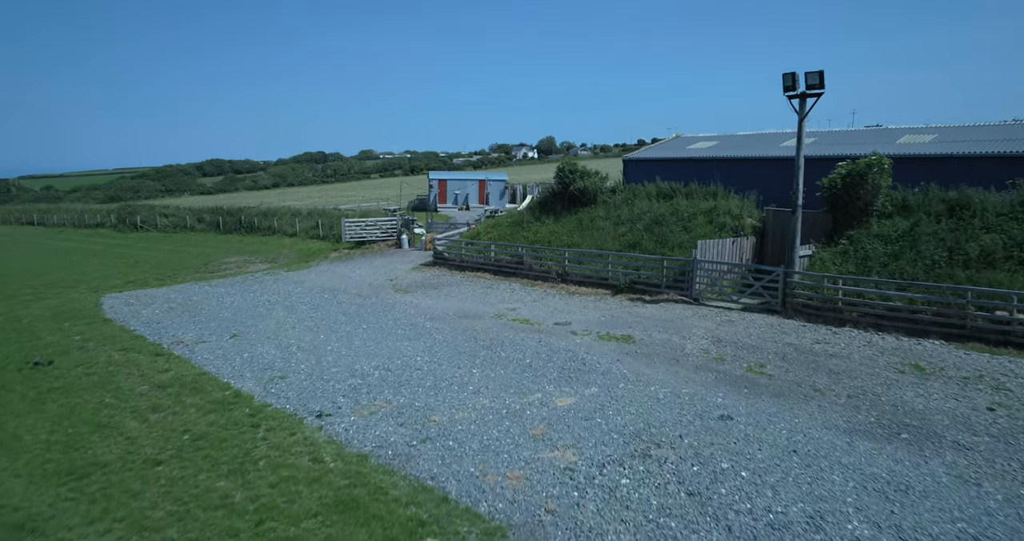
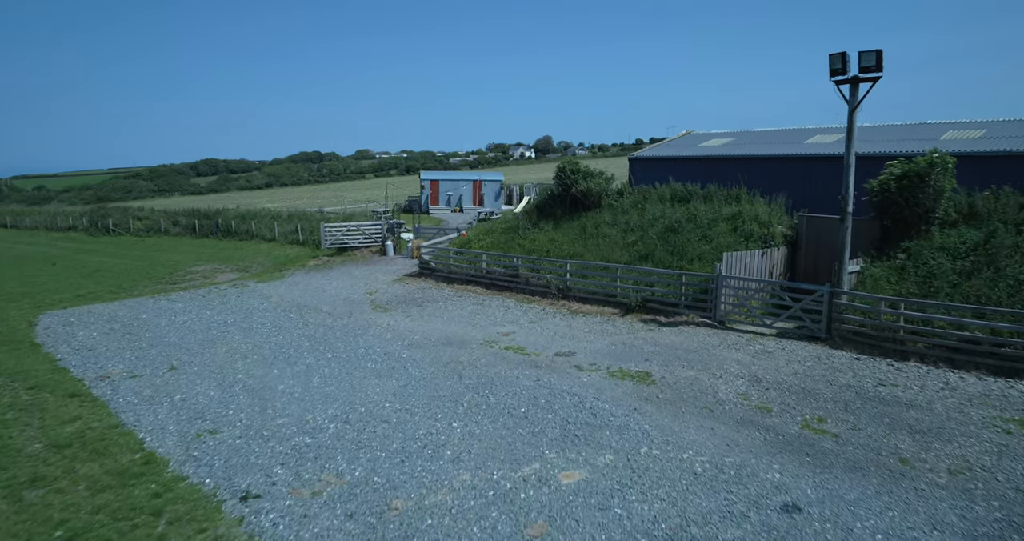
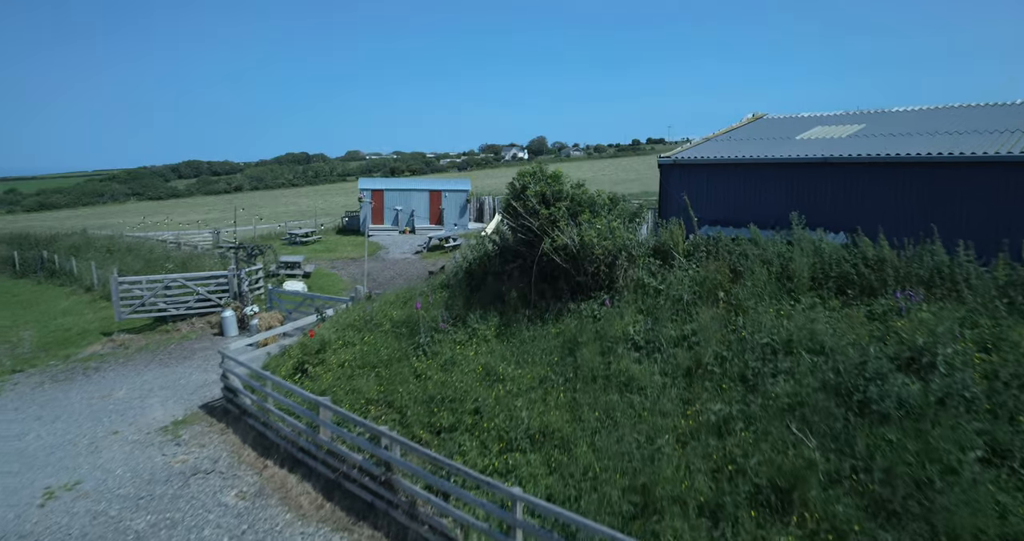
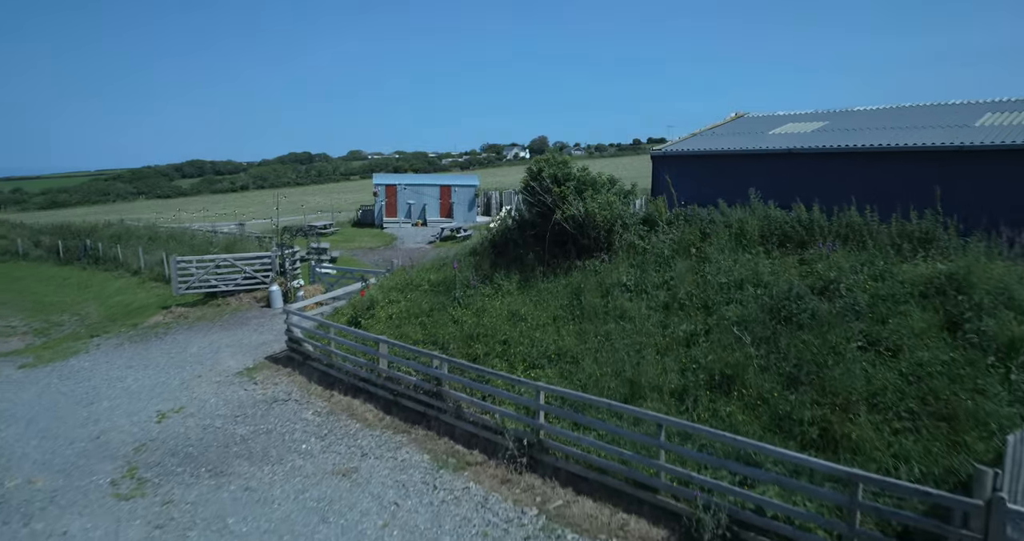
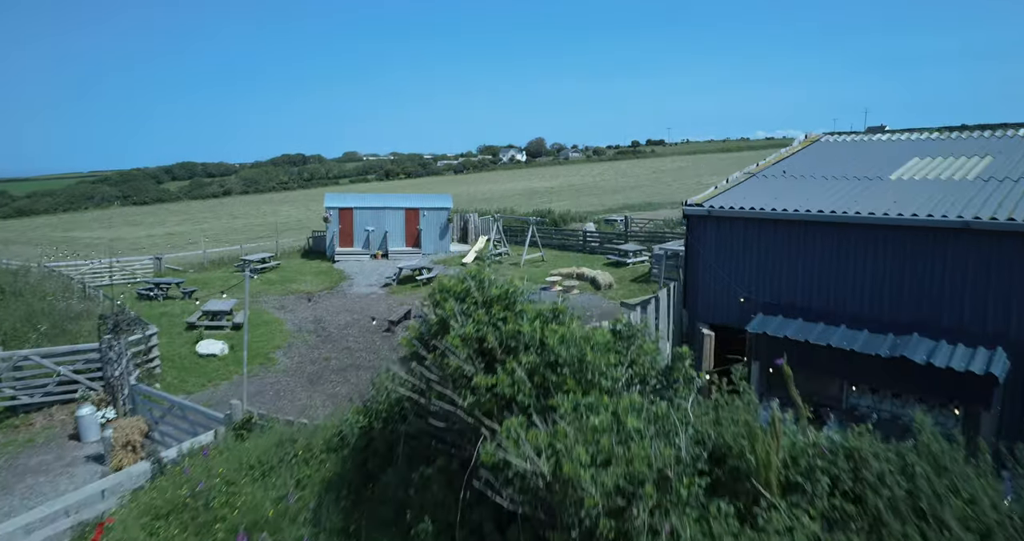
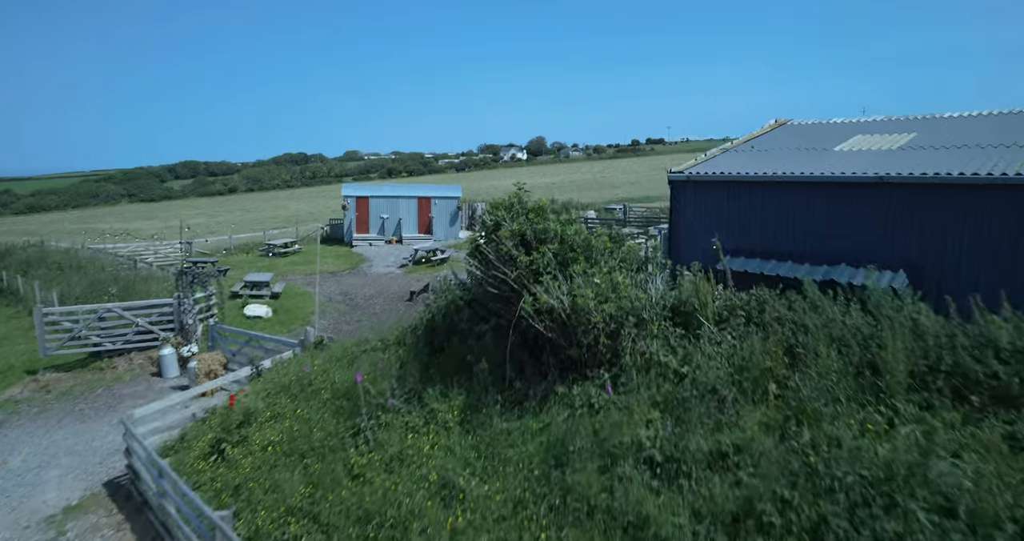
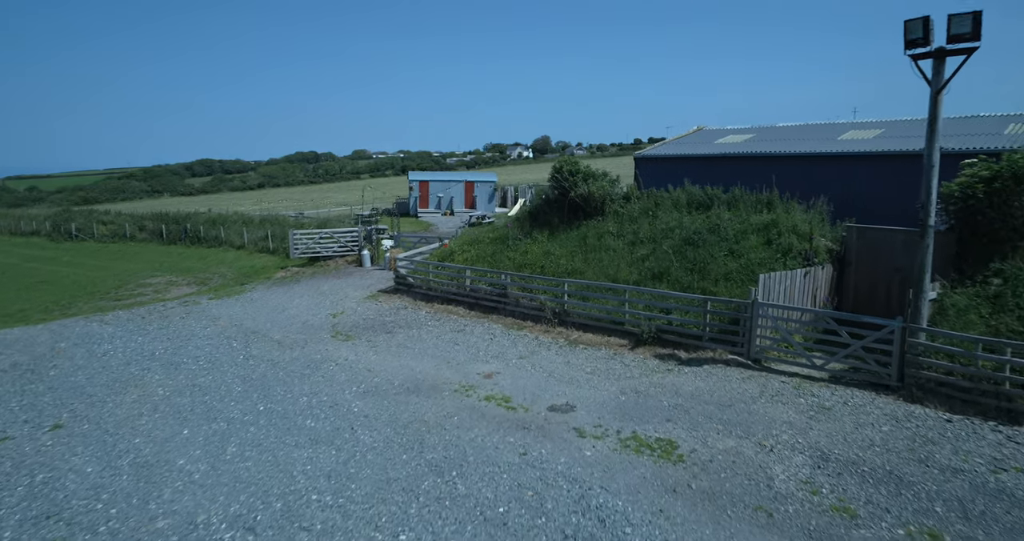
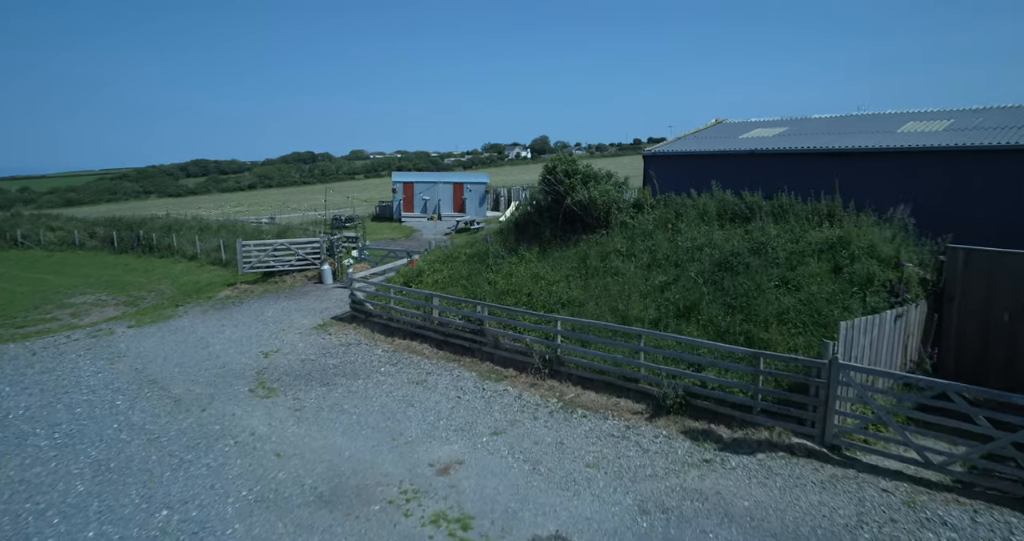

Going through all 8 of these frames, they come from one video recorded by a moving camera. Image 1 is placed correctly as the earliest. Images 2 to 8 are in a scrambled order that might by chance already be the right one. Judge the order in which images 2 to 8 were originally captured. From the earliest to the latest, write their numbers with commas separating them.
2, 7, 8, 4, 3, 6, 5
